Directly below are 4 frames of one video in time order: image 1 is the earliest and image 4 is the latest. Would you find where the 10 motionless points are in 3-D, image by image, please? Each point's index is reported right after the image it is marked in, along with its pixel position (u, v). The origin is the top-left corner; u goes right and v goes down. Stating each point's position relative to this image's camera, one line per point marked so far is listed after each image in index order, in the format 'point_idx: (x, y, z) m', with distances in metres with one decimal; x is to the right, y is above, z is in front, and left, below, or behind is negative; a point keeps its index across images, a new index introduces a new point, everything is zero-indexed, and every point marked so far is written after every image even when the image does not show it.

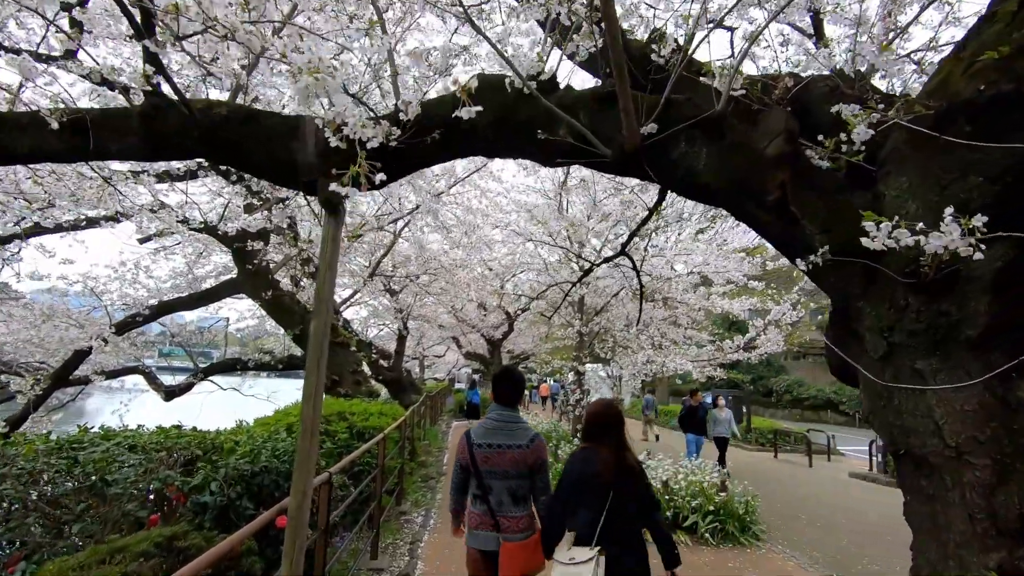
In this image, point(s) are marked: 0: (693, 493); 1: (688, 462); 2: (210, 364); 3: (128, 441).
0: (+1.7, -2.0, +5.7) m
1: (+1.9, -1.9, +6.5) m
2: (-5.4, -1.4, +10.6) m
3: (-2.1, -0.8, +3.2) m
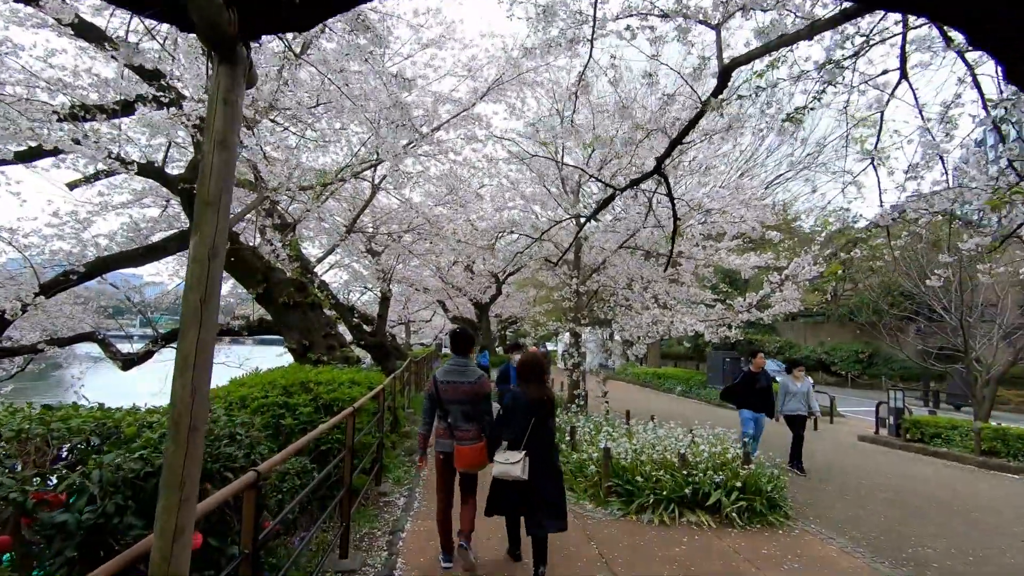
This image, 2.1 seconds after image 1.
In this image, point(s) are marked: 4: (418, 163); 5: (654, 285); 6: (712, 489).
0: (+1.7, -1.5, +5.0) m
1: (+1.9, -1.4, +5.8) m
2: (-5.6, -0.7, +9.7) m
3: (-2.1, -0.5, +2.3) m
4: (-1.5, +2.1, +9.6) m
5: (+2.2, 0.0, +9.1) m
6: (+1.6, -1.6, +4.8) m
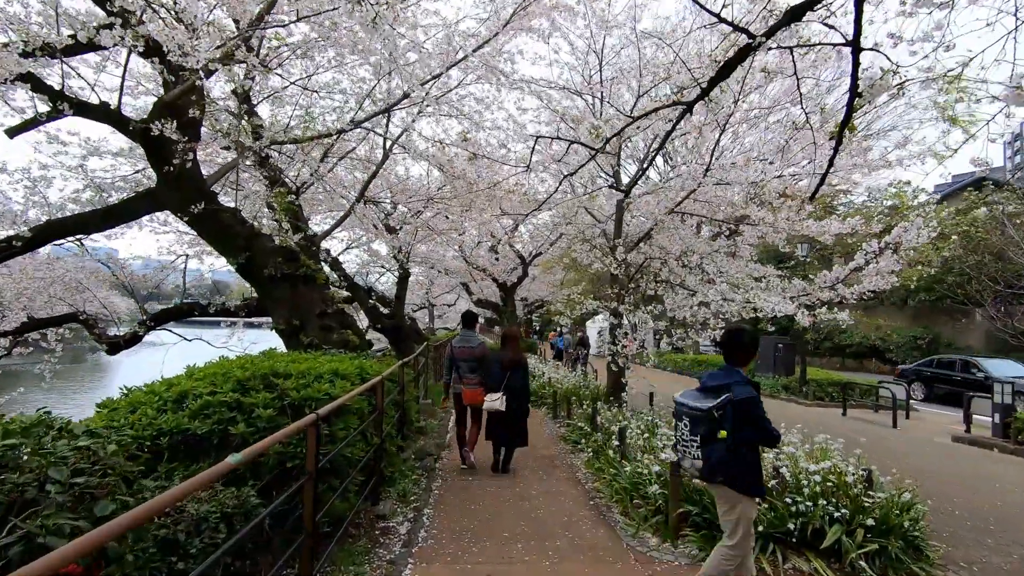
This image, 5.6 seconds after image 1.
0: (+1.9, -1.2, +3.6) m
1: (+2.1, -1.1, +4.4) m
2: (-5.2, -0.3, +8.7) m
3: (-1.9, -0.4, +1.1) m
4: (-1.1, +2.4, +8.3) m
5: (+2.6, +0.4, +7.7) m
6: (+1.9, -1.4, +3.5) m
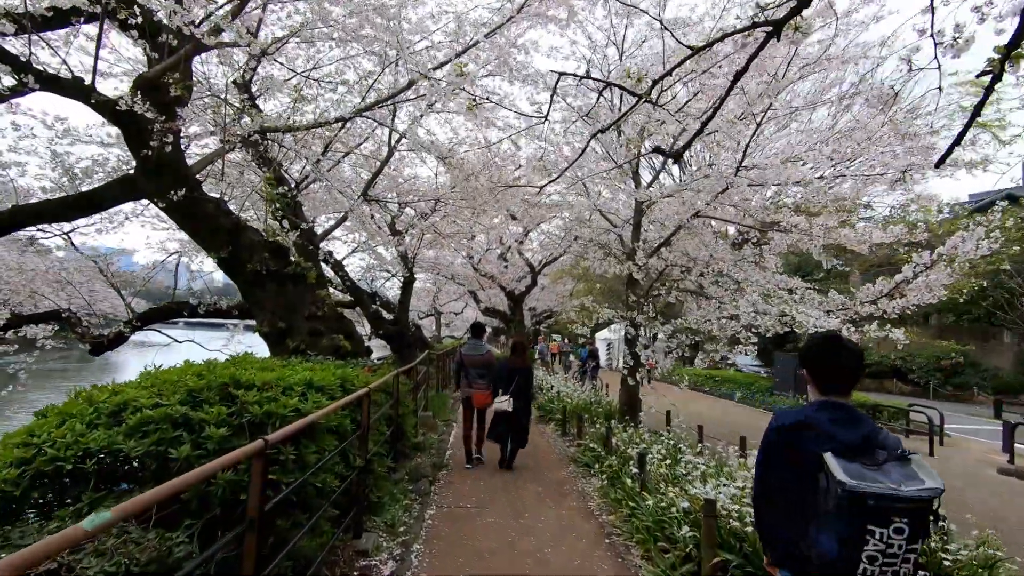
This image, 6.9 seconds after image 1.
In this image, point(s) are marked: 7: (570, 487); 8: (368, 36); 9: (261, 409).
0: (+2.0, -1.3, +3.0) m
1: (+2.2, -1.2, +3.8) m
2: (-5.0, -0.3, +8.2) m
3: (-1.9, -0.3, +0.6) m
4: (-0.9, +2.4, +7.8) m
5: (+2.7, +0.3, +7.1) m
6: (+1.9, -1.4, +2.9) m
7: (+0.5, -1.7, +5.2) m
8: (-1.7, +3.0, +6.9) m
9: (-1.2, -0.6, +2.8) m
